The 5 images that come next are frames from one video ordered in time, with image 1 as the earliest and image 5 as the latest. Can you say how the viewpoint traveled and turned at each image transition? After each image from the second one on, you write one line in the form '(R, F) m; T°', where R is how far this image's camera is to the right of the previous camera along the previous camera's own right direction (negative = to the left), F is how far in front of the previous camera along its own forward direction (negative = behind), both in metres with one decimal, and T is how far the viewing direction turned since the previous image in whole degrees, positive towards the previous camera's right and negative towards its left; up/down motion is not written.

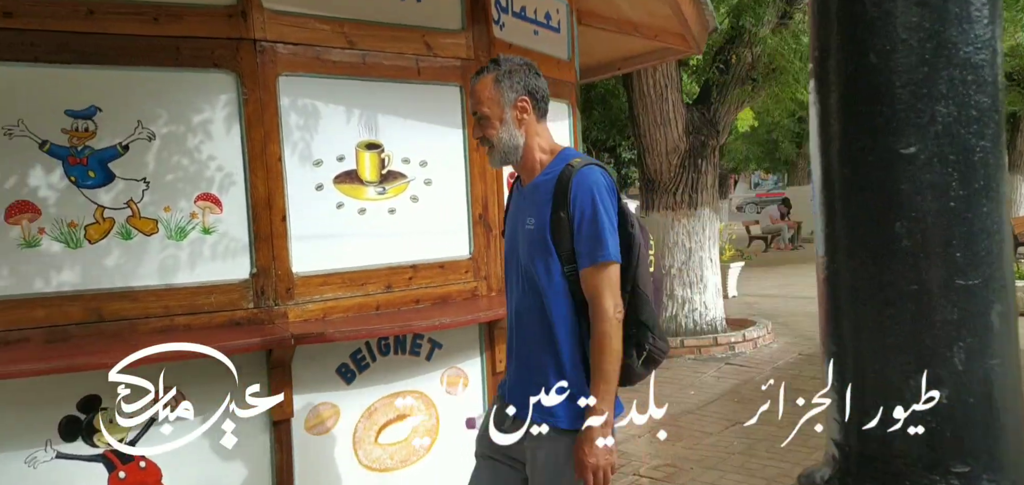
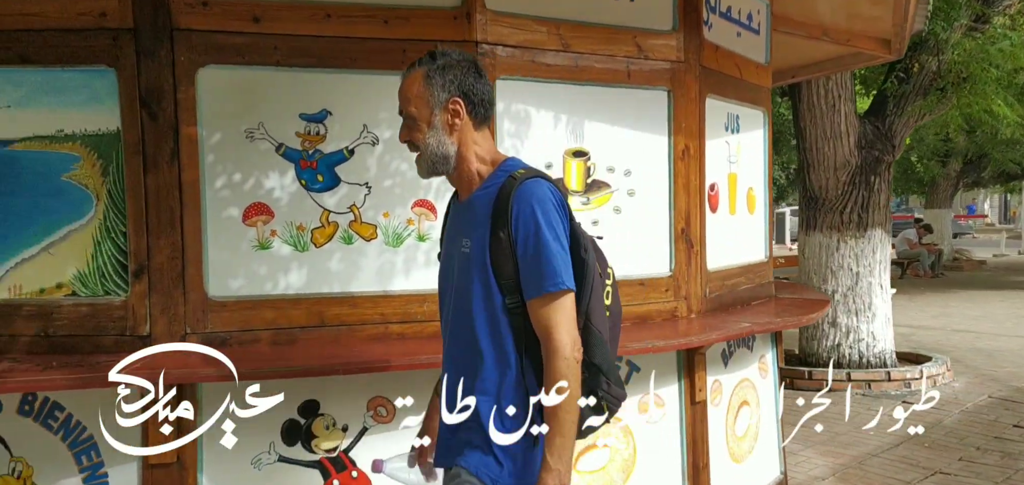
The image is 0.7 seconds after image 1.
(-0.4, +0.2) m; -10°
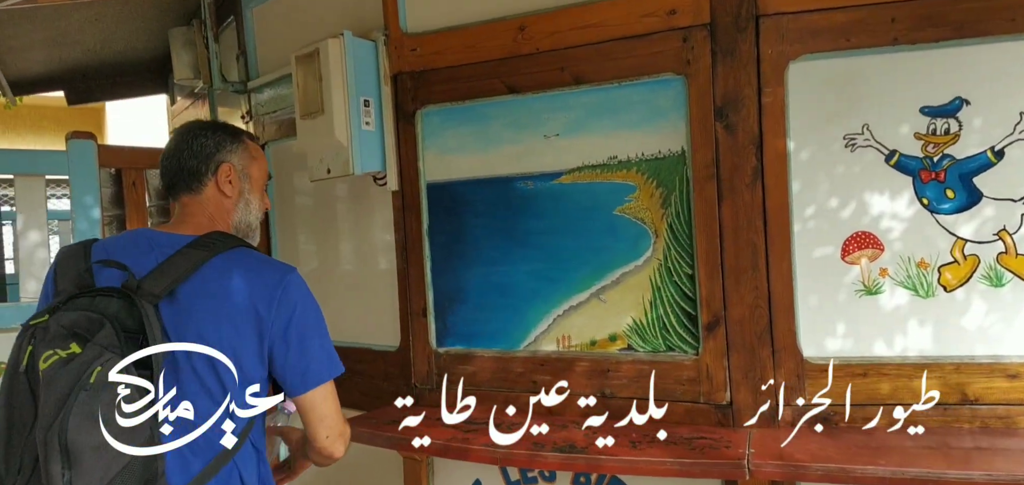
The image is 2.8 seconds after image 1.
(-1.0, +0.4) m; -25°
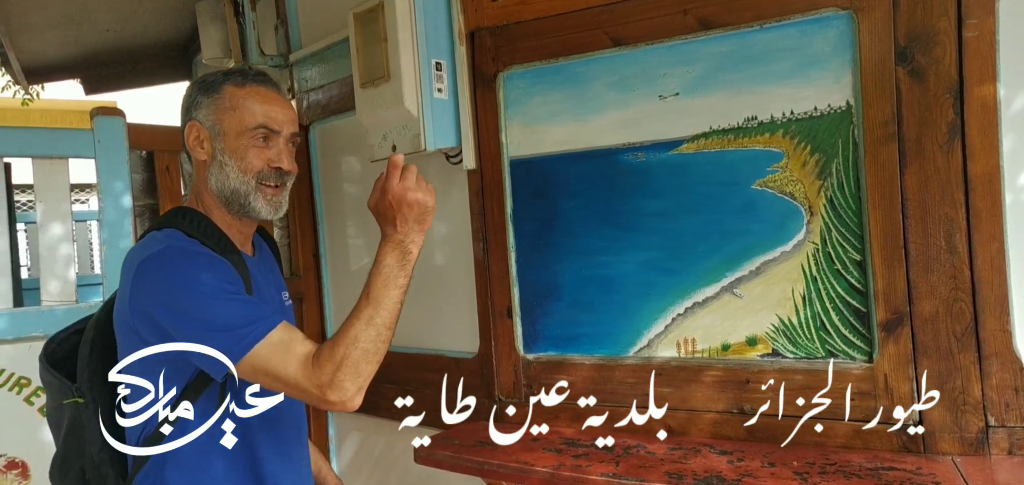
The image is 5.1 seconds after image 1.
(-0.2, +0.4) m; -2°
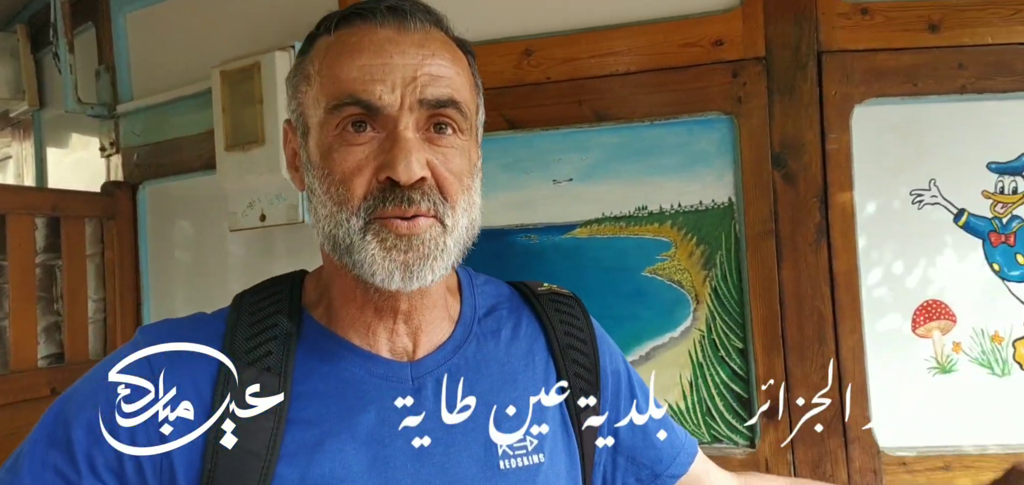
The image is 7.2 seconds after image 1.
(-0.2, +0.1) m; +16°
